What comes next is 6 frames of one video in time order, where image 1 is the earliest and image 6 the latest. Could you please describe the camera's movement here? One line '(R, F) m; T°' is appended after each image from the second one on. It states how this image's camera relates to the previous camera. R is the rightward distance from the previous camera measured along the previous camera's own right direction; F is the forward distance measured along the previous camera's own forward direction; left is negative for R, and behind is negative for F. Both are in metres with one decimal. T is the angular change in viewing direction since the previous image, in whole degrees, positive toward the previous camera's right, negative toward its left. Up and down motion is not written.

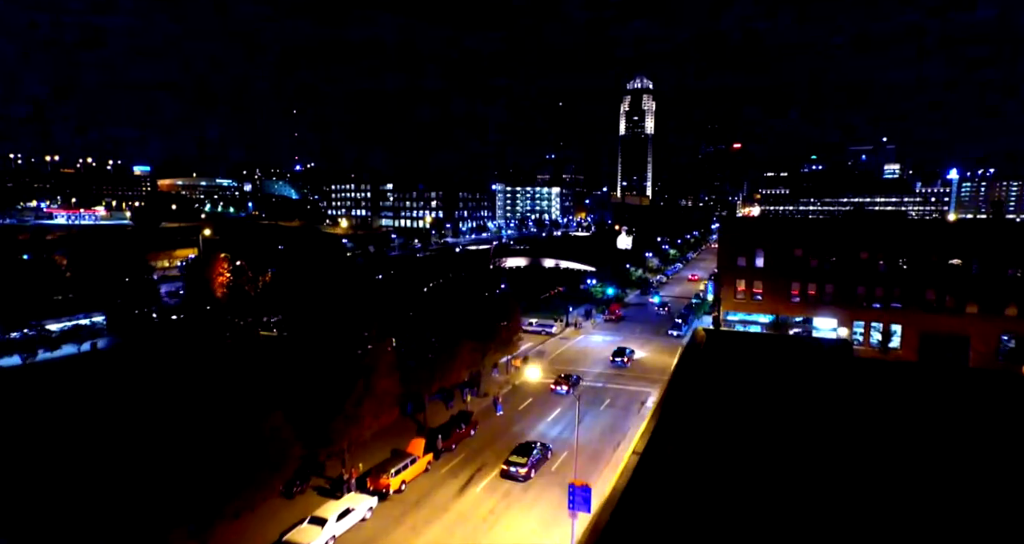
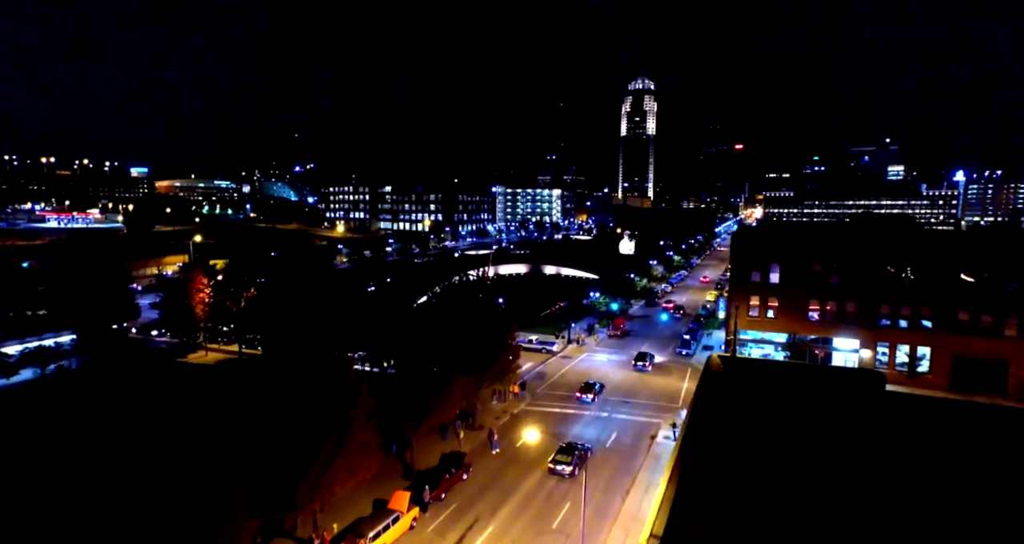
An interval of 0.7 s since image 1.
(+0.2, +2.6) m; 0°
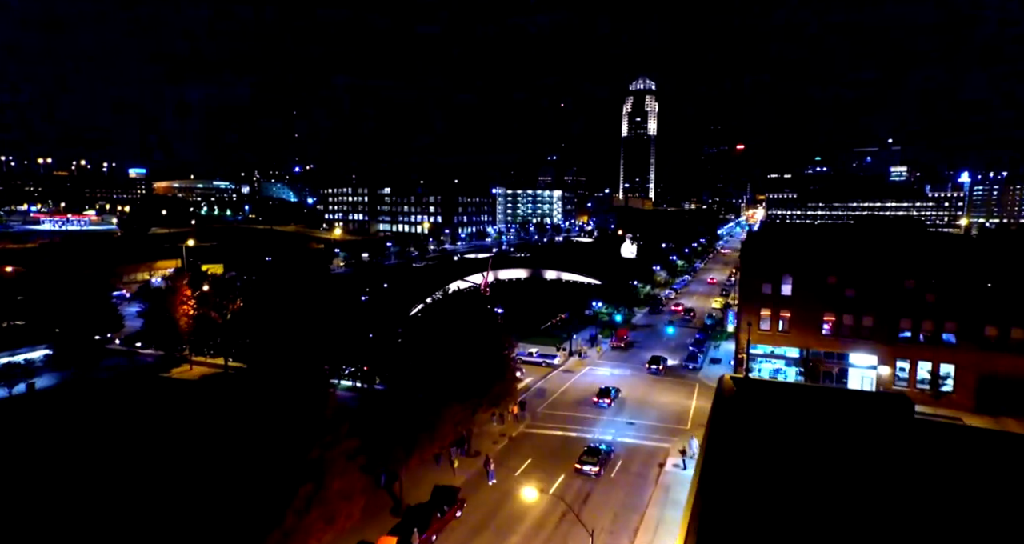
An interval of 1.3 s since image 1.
(+0.1, +1.8) m; 0°
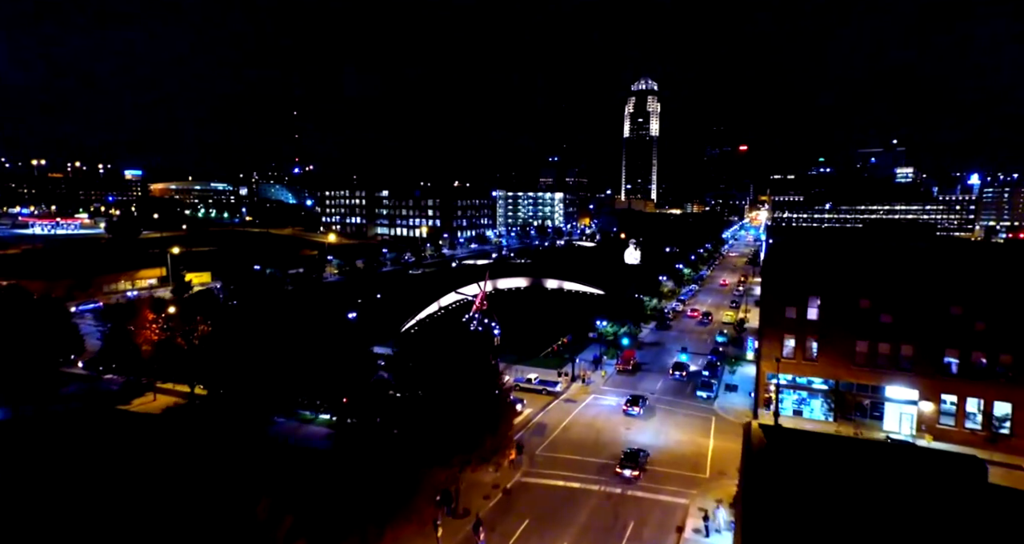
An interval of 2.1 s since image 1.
(+0.3, +3.6) m; 0°
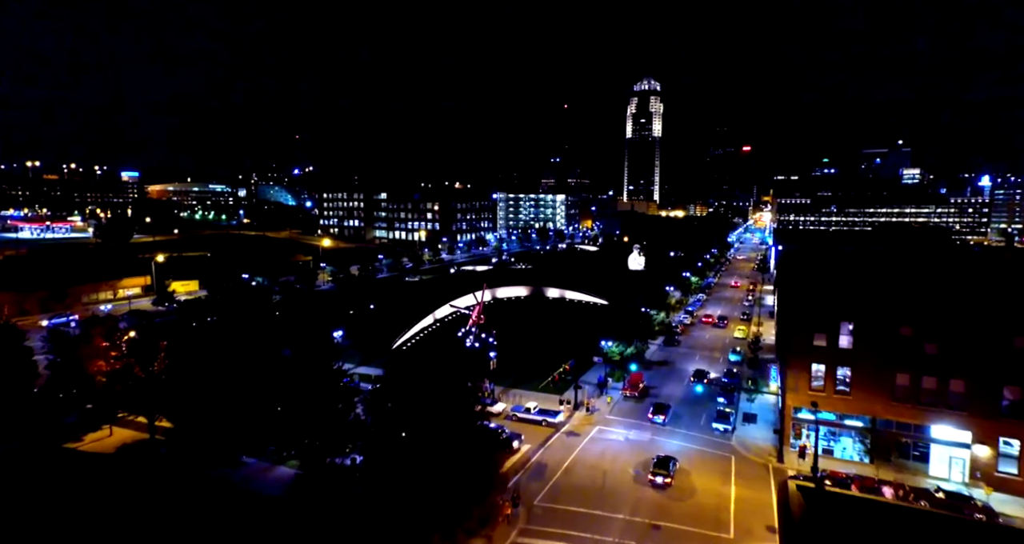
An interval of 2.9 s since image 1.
(+0.3, +3.5) m; 0°
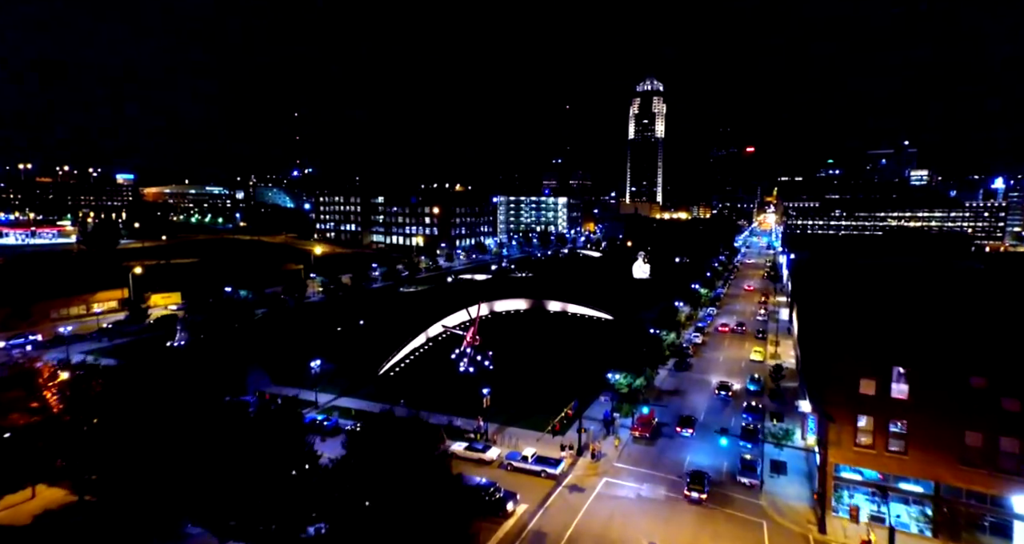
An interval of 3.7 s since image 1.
(+0.4, +4.5) m; 0°
